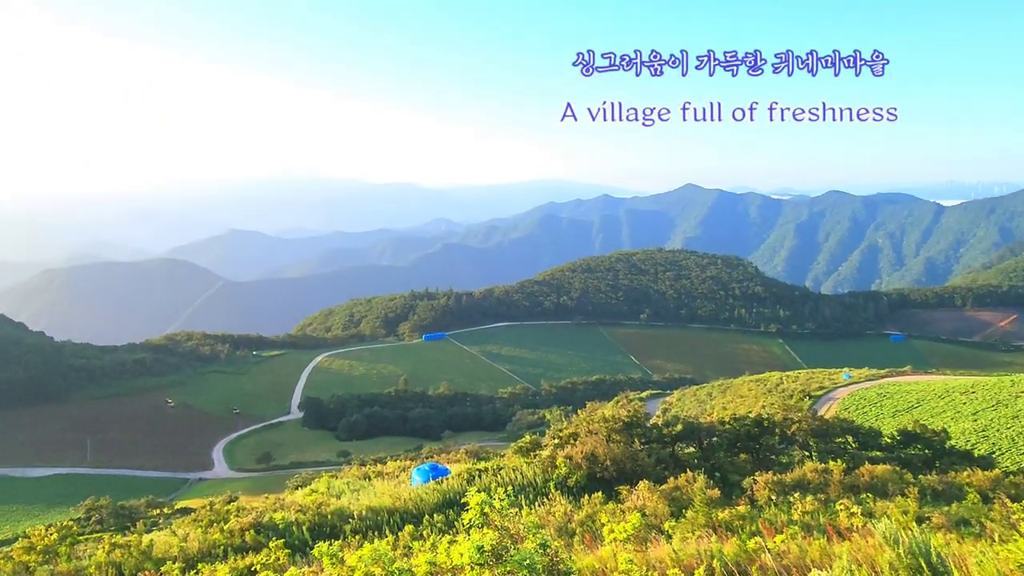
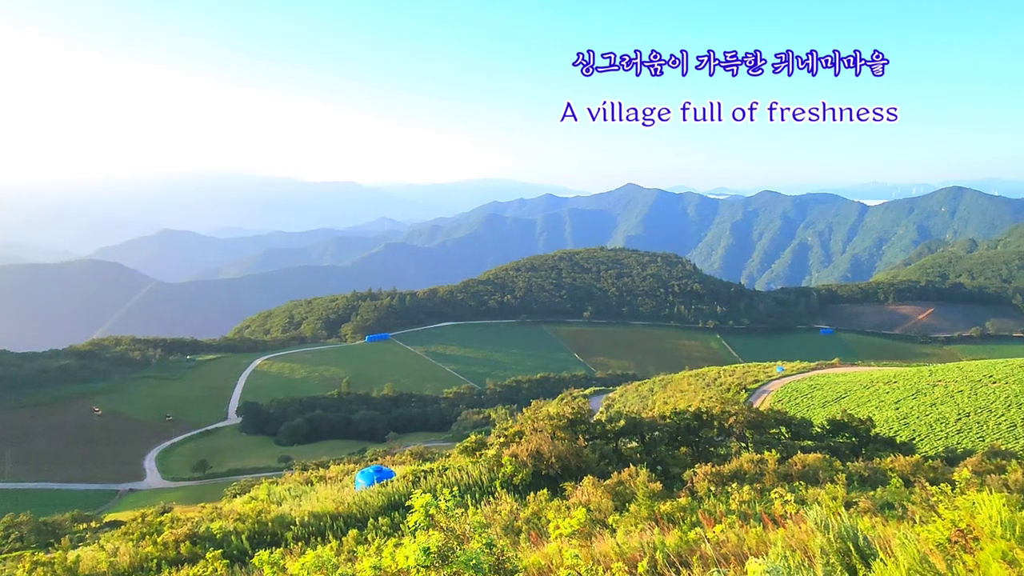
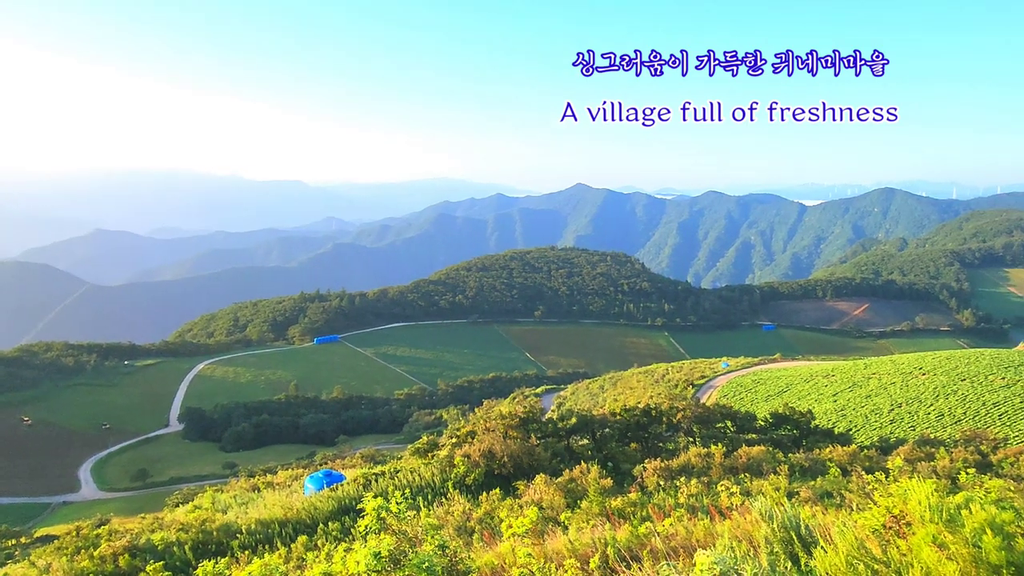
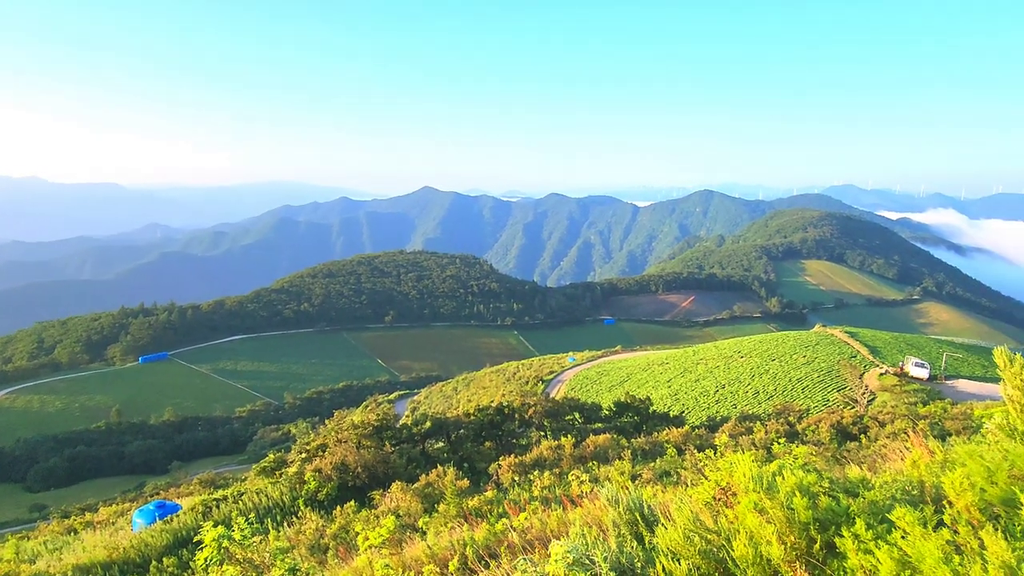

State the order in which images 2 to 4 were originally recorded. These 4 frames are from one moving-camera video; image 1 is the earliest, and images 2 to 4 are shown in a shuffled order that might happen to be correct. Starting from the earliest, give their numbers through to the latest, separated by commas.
2, 3, 4
